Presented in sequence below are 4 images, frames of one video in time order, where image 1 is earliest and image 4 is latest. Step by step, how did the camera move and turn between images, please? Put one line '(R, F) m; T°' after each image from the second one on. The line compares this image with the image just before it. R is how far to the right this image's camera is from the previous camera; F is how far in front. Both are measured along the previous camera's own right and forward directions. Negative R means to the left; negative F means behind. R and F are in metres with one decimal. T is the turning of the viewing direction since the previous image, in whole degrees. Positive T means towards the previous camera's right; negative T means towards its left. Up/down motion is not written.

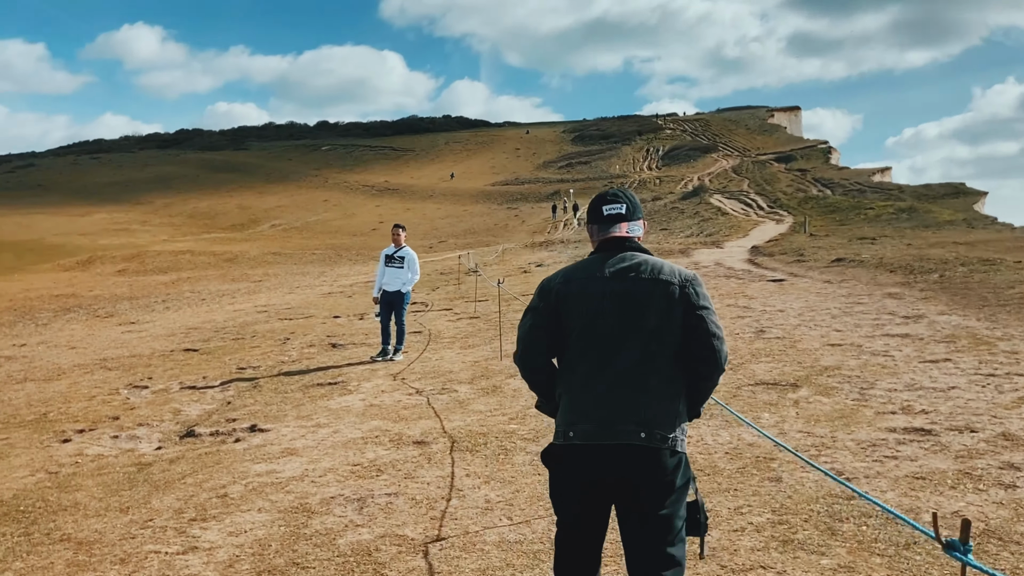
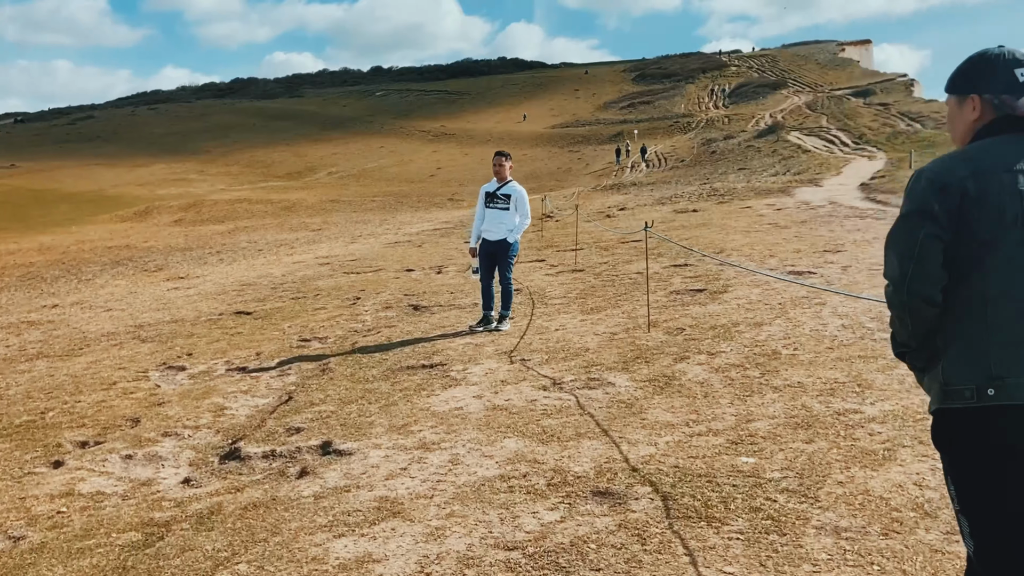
(-0.8, +2.8) m; -3°
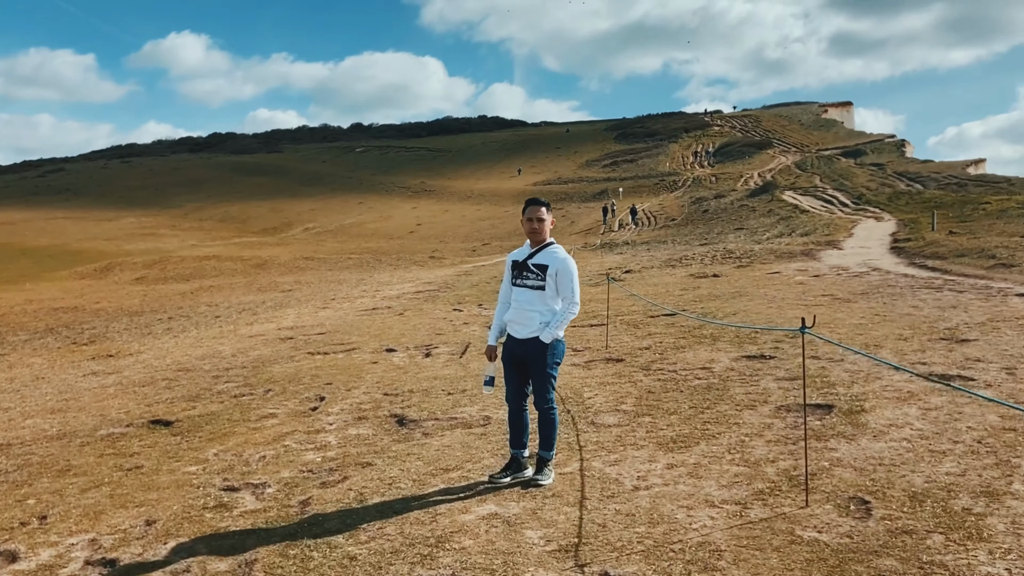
(-0.4, +3.3) m; +1°
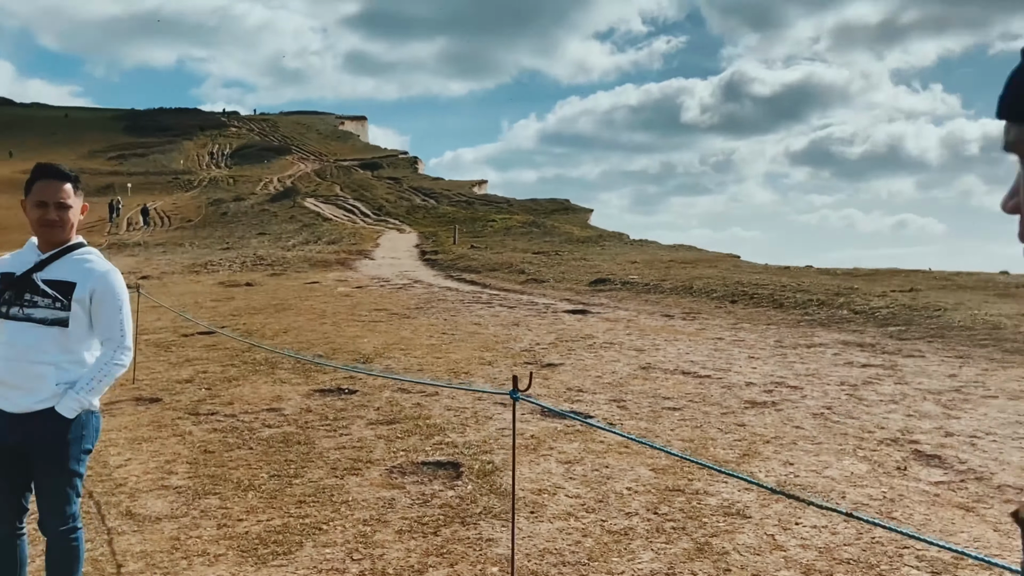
(0.0, +2.0) m; +29°
